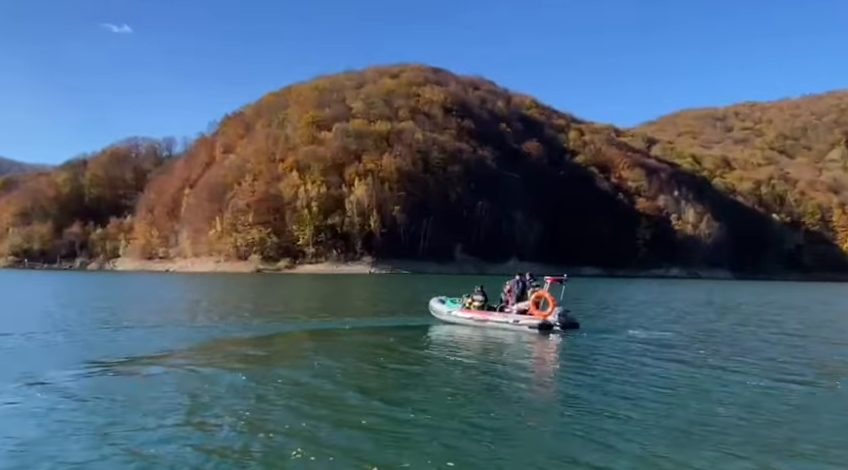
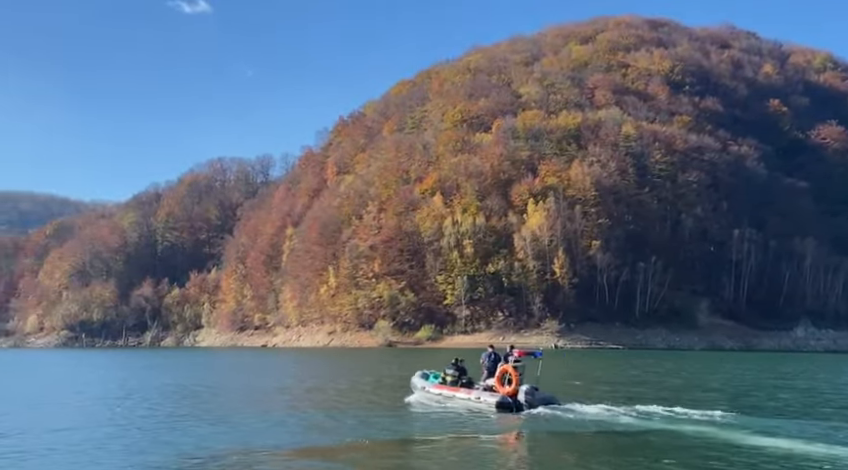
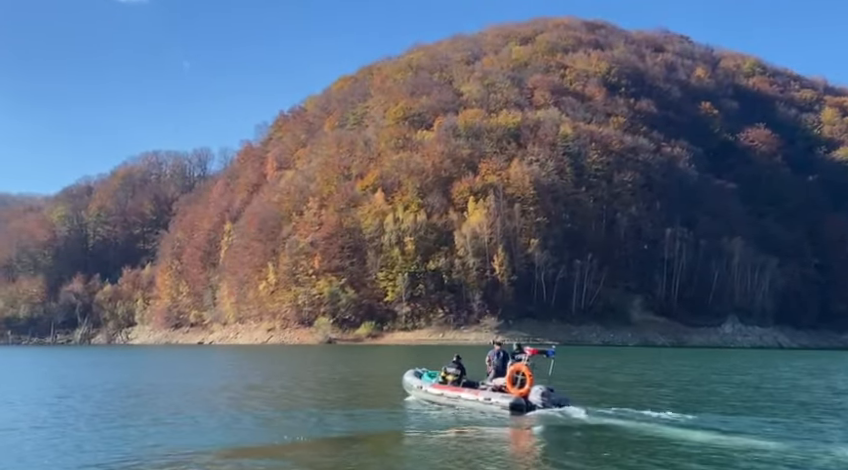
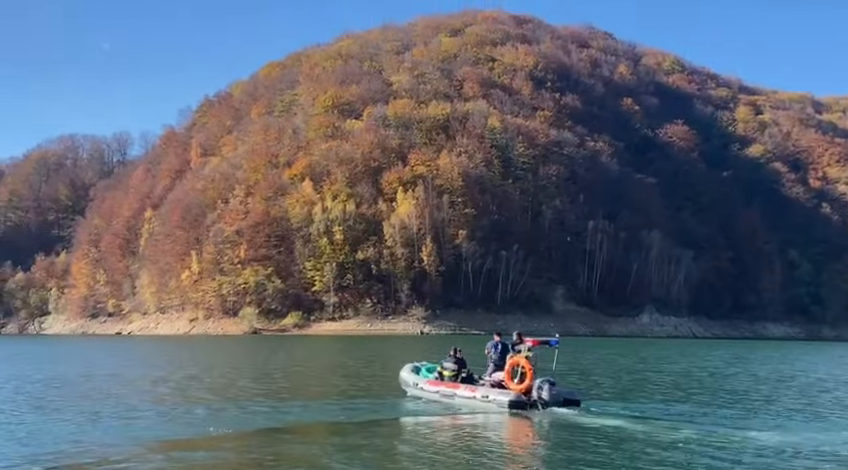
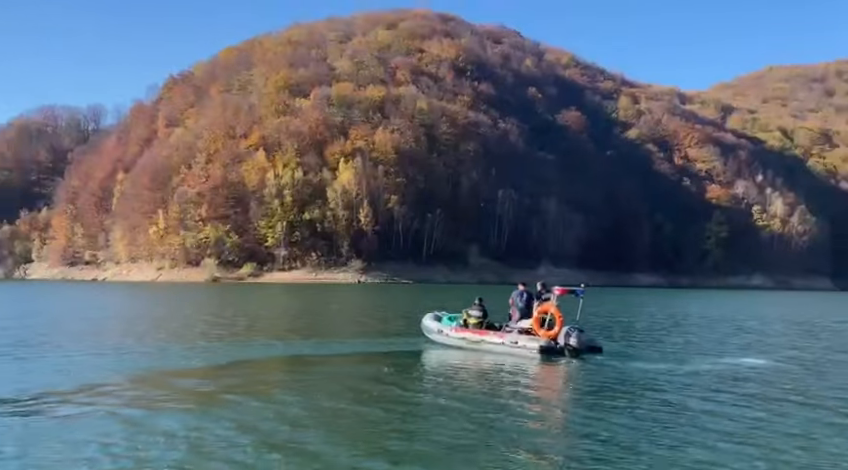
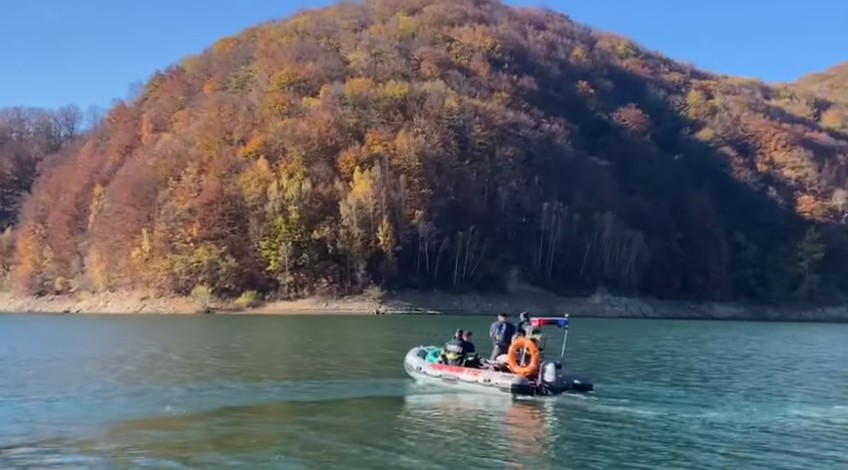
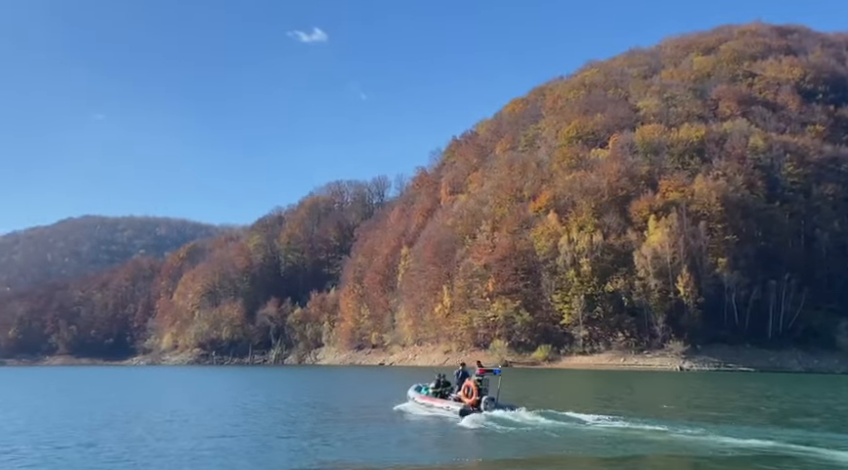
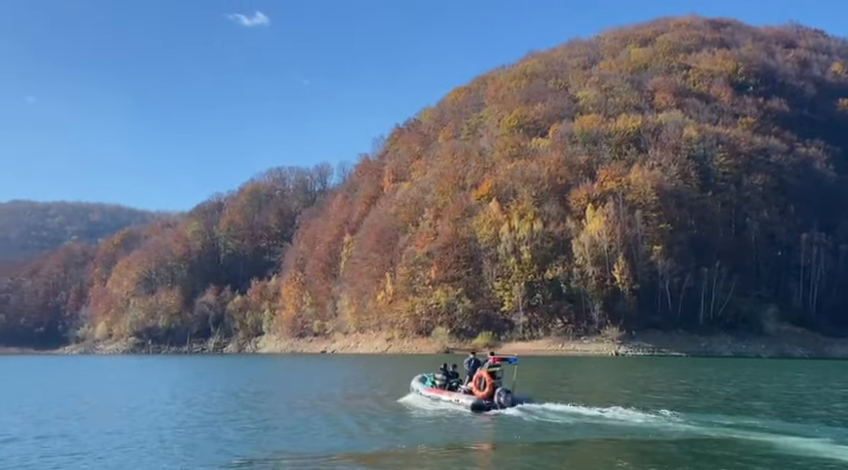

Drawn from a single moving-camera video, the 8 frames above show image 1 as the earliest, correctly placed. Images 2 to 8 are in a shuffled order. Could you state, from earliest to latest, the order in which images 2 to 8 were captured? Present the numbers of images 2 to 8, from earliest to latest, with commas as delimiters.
5, 6, 4, 3, 2, 8, 7
